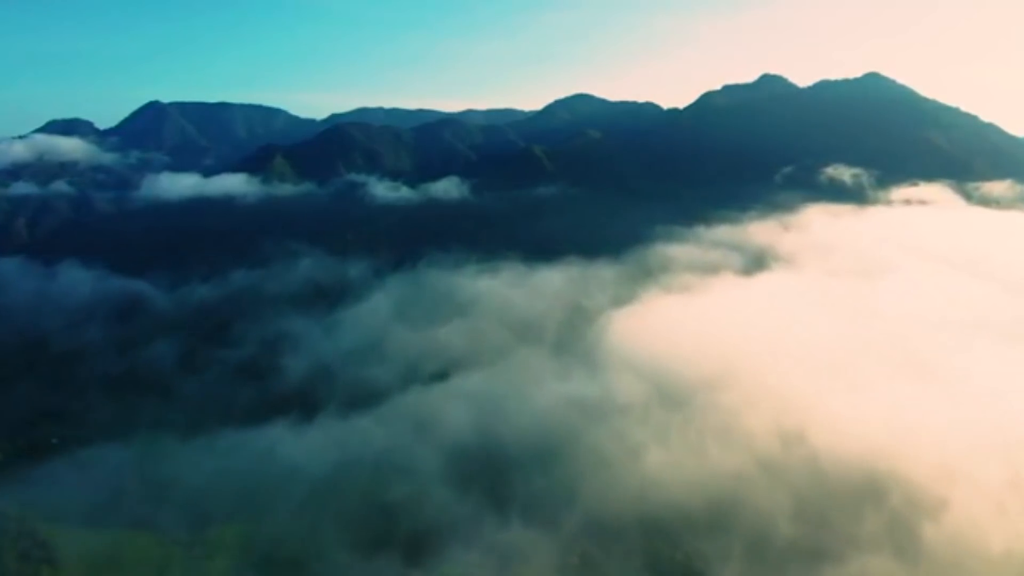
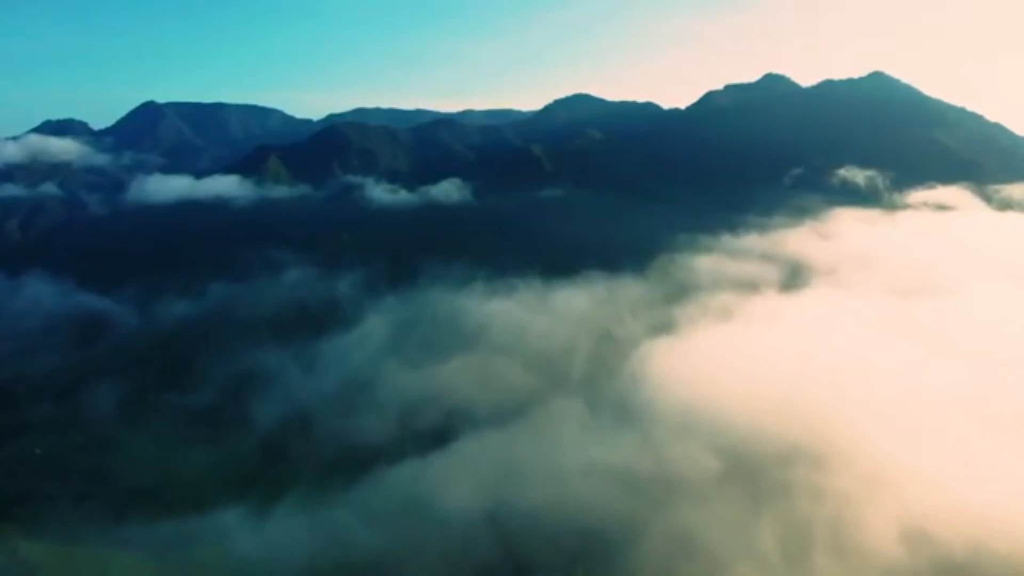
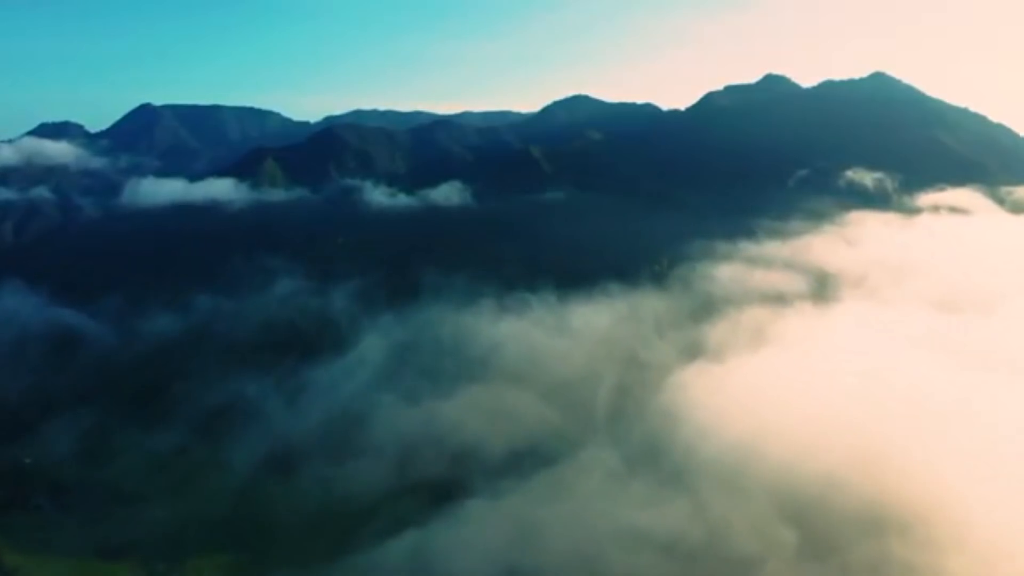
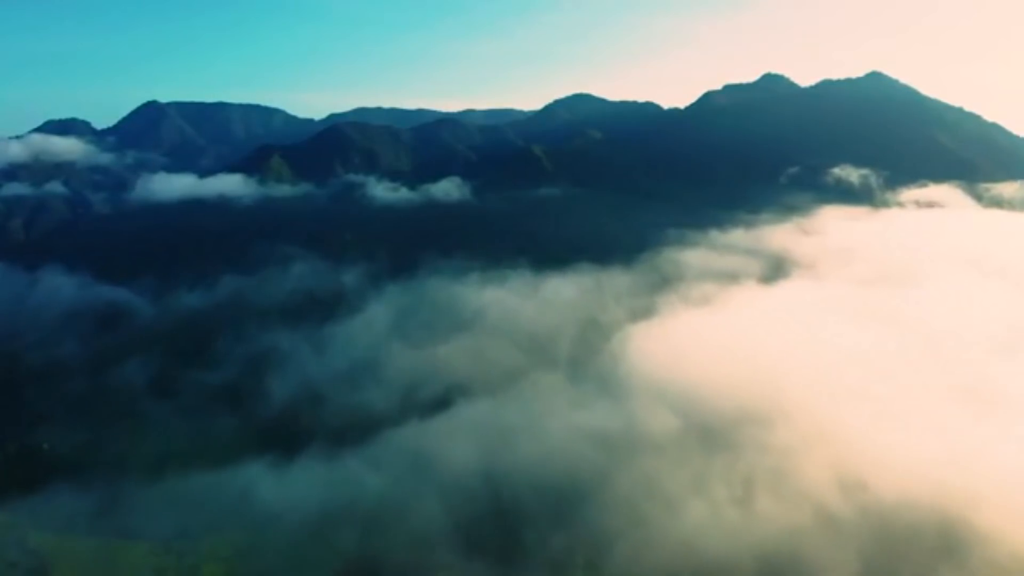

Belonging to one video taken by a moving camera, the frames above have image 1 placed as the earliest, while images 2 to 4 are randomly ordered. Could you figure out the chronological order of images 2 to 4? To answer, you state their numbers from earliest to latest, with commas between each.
4, 2, 3
